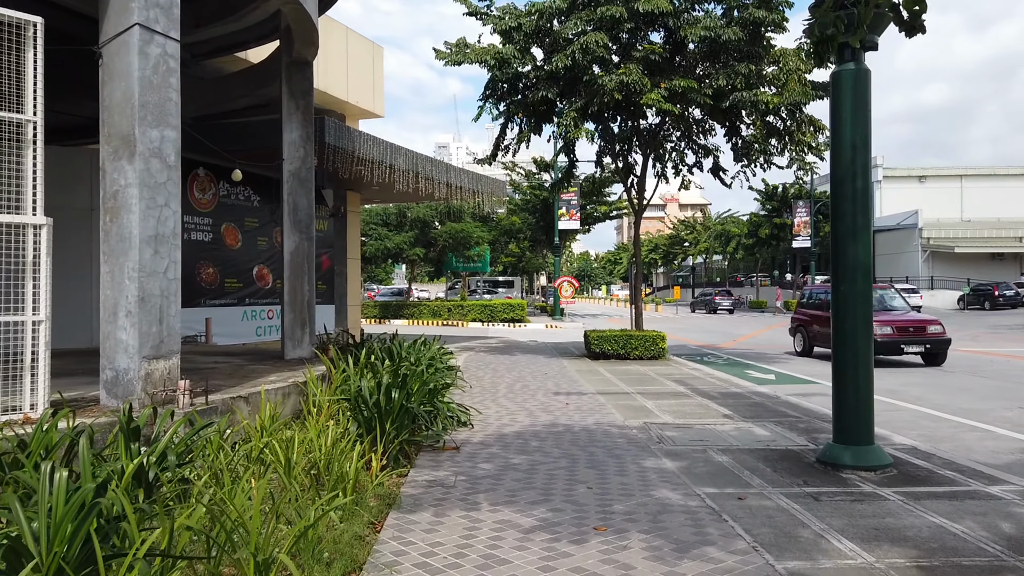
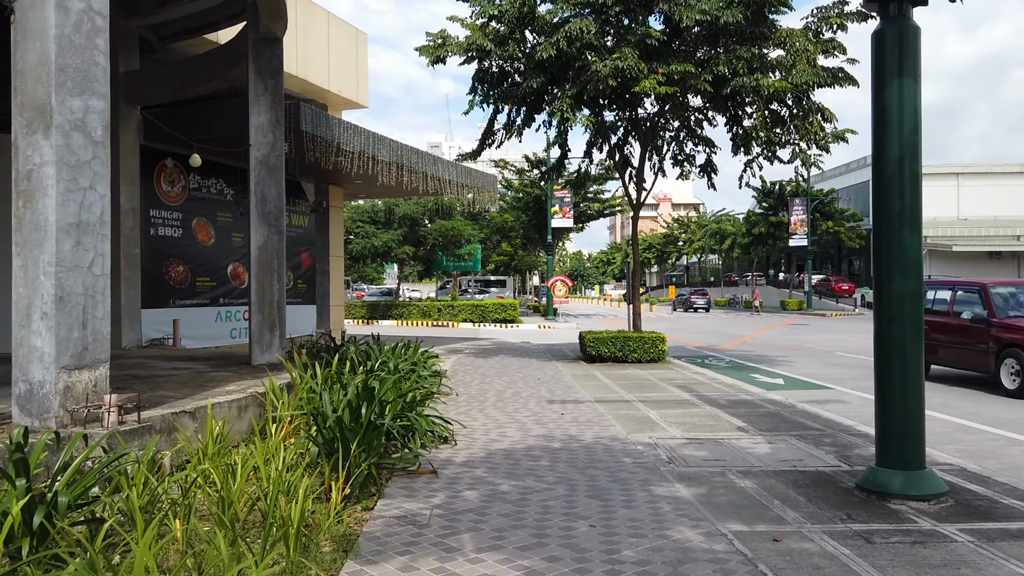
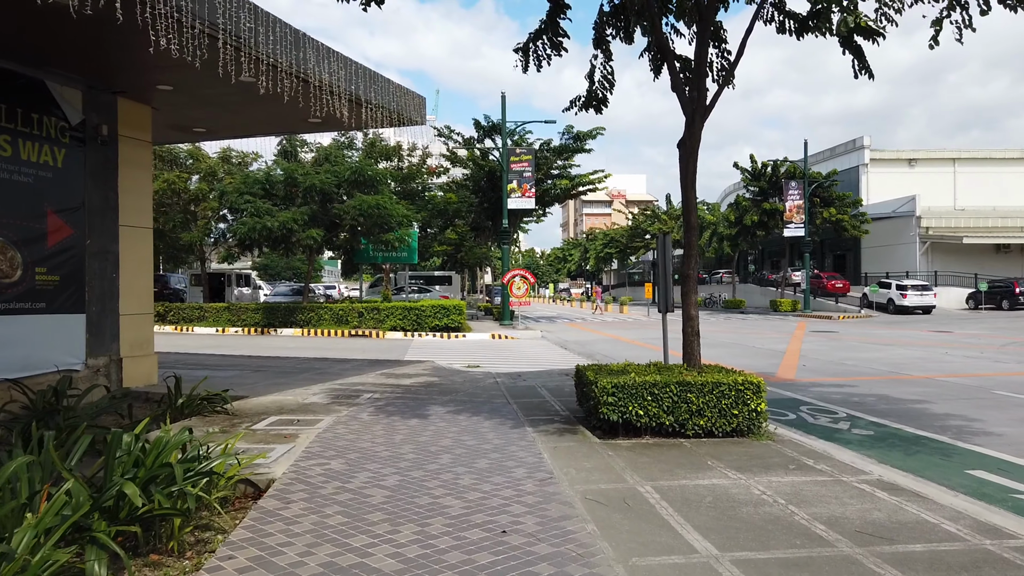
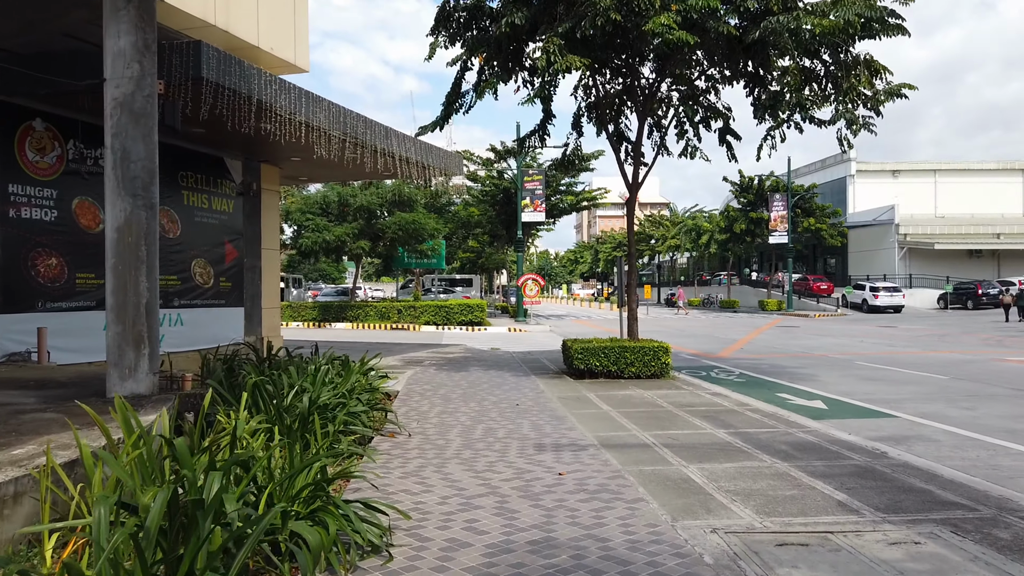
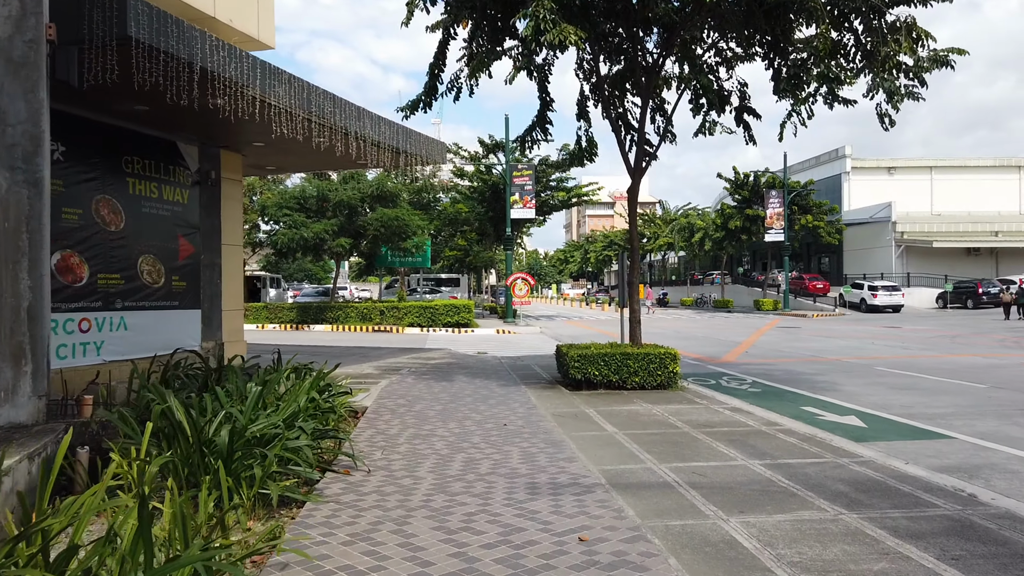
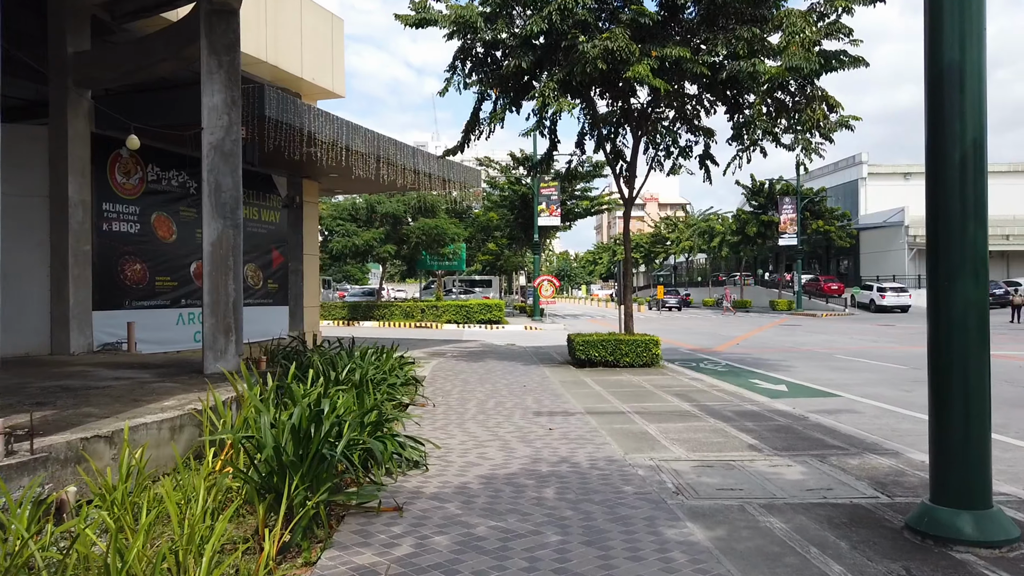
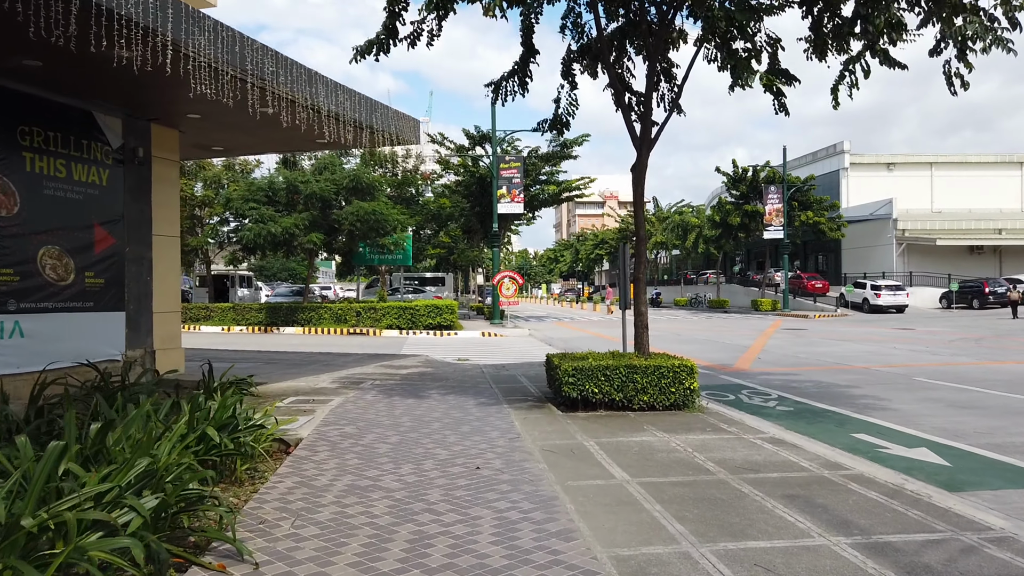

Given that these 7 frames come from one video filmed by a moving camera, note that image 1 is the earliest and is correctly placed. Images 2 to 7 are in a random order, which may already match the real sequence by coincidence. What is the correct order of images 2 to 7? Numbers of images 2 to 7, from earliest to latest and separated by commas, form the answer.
2, 6, 4, 5, 7, 3
